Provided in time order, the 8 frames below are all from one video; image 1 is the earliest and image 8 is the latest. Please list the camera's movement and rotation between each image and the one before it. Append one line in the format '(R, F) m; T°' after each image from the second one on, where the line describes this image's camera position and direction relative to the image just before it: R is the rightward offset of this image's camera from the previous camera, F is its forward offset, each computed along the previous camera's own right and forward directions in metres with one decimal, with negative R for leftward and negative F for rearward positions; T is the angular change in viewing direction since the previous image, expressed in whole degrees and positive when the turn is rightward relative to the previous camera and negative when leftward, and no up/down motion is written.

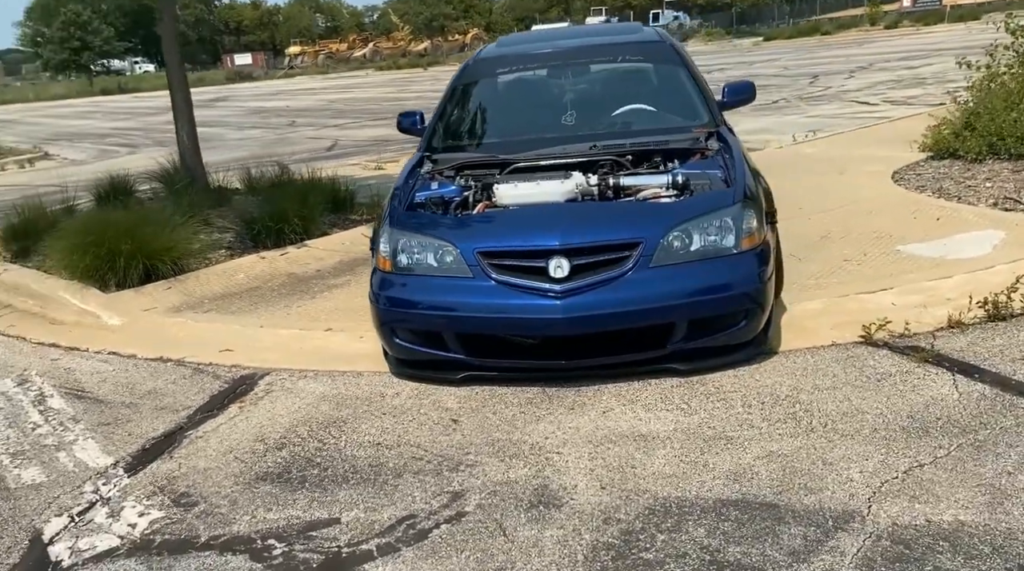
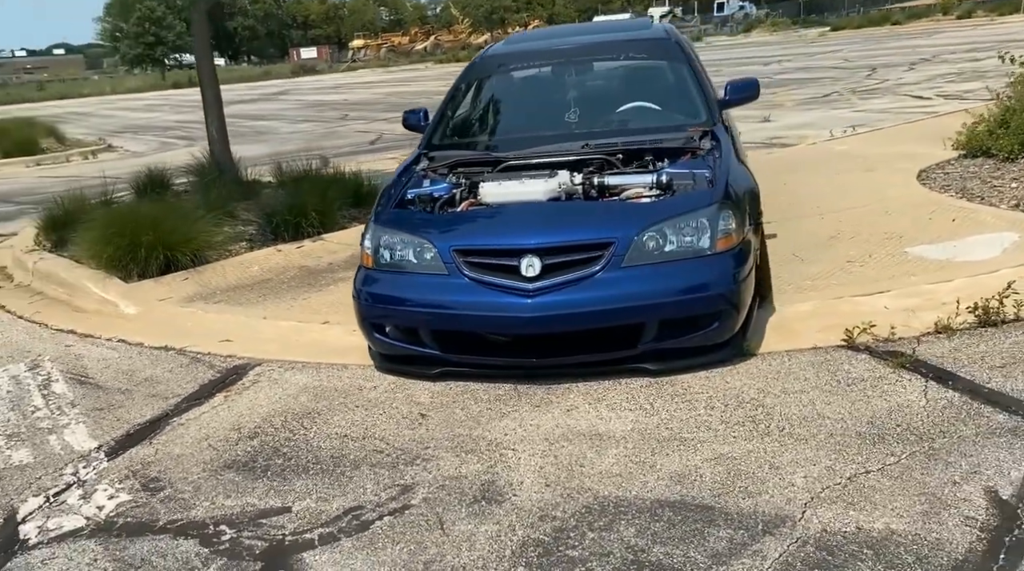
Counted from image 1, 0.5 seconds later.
(+0.5, 0.0) m; -4°
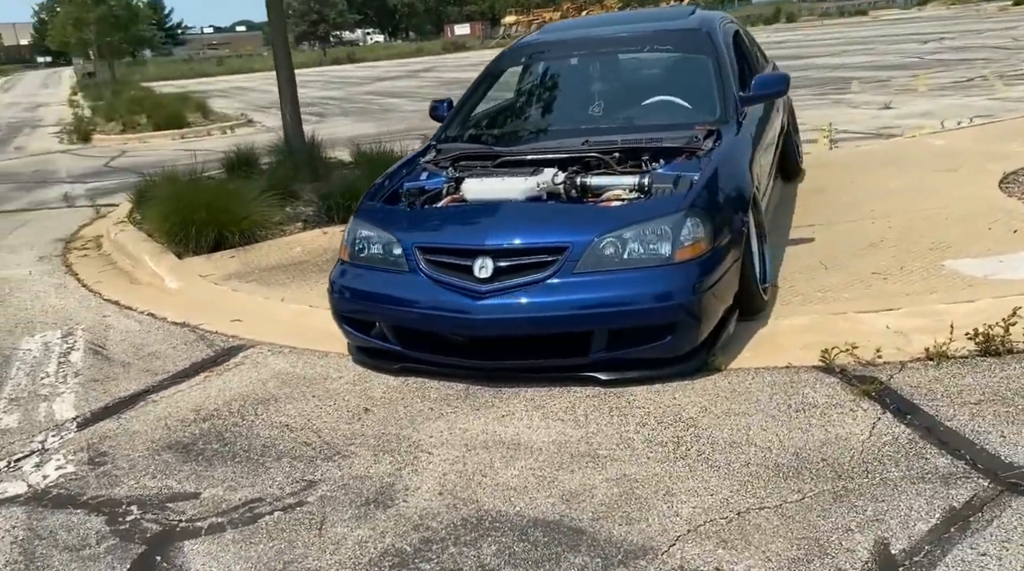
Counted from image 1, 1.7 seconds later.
(+1.0, +0.2) m; -10°
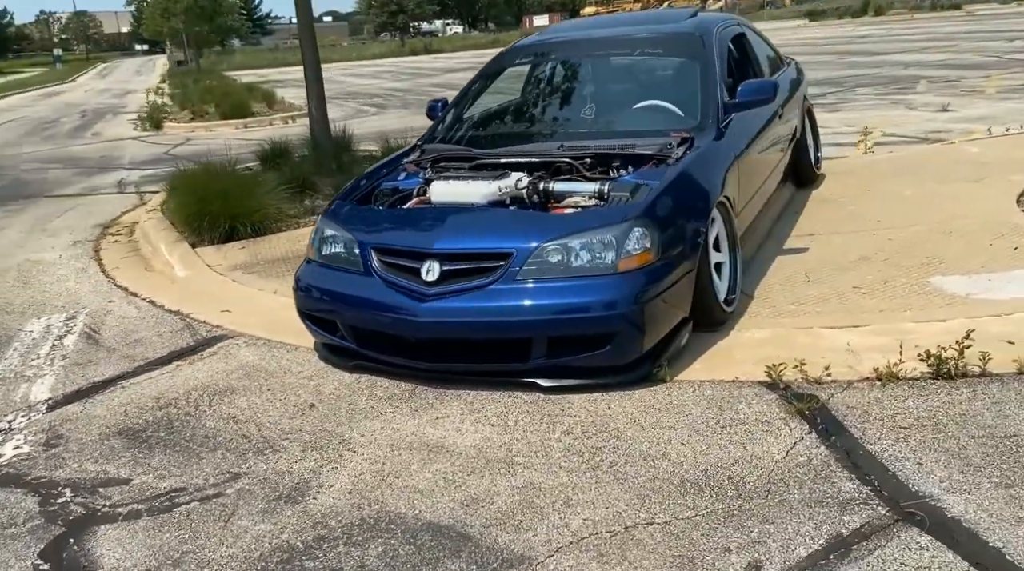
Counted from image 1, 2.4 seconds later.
(+0.7, 0.0) m; -5°
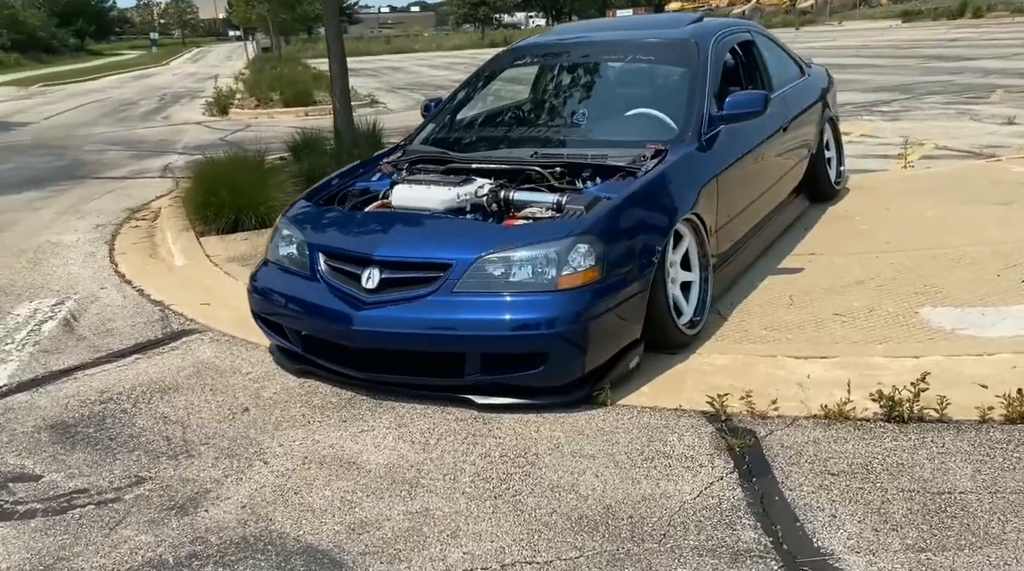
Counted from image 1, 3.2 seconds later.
(+0.7, +0.2) m; -5°
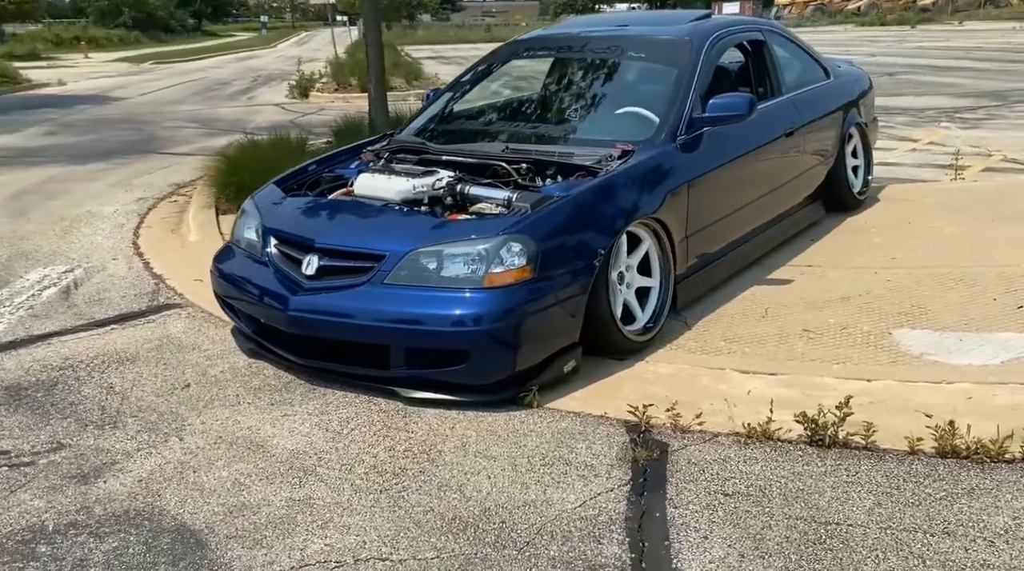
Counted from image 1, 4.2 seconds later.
(+0.7, +0.1) m; -6°
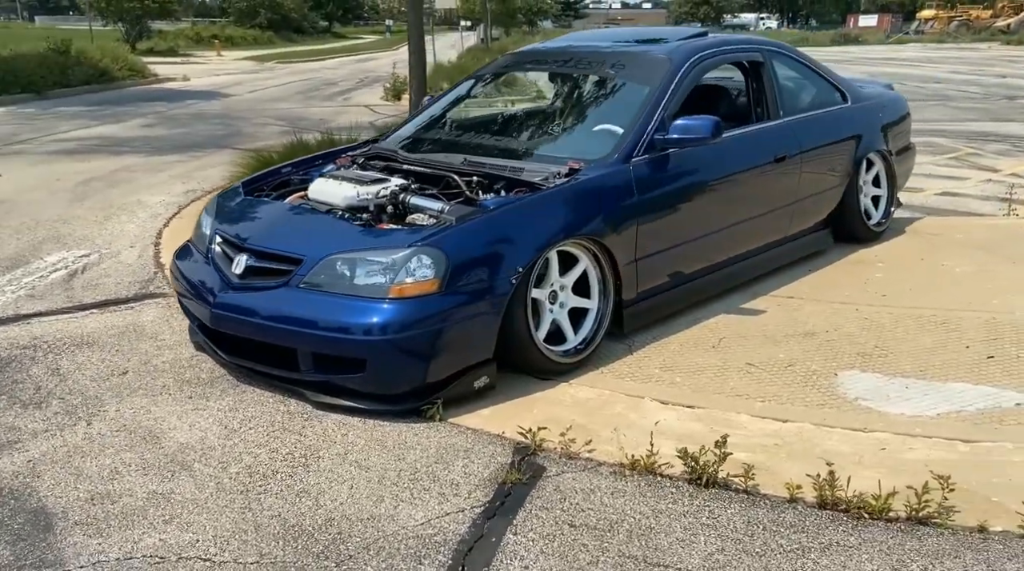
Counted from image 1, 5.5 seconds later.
(+0.9, +0.1) m; -7°
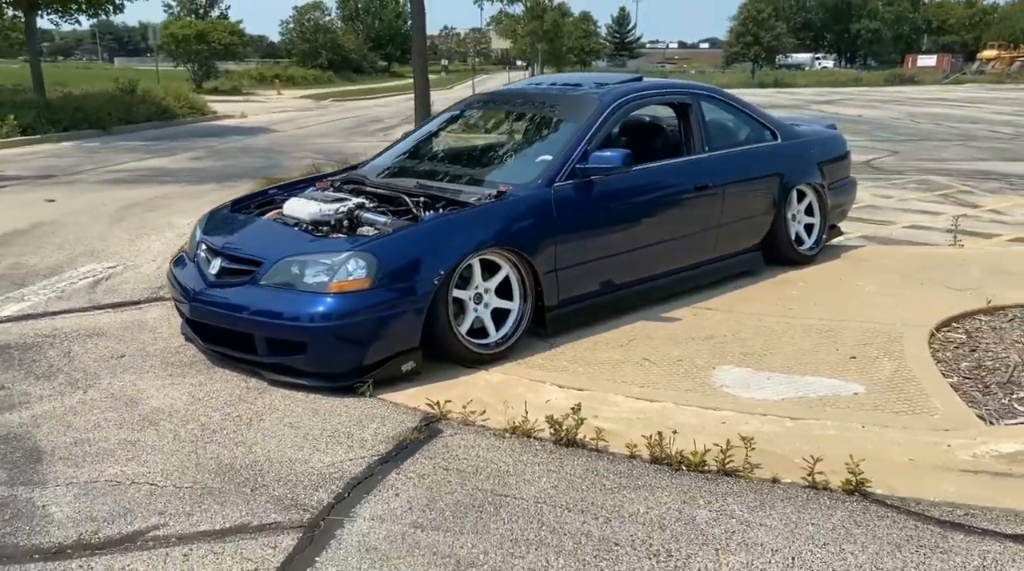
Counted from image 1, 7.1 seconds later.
(+0.7, -0.8) m; -3°
